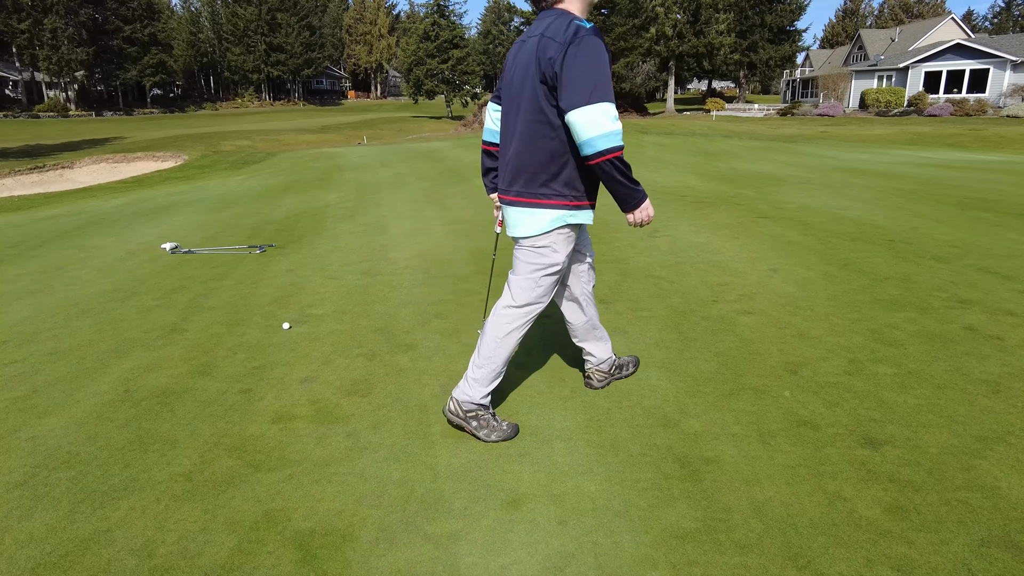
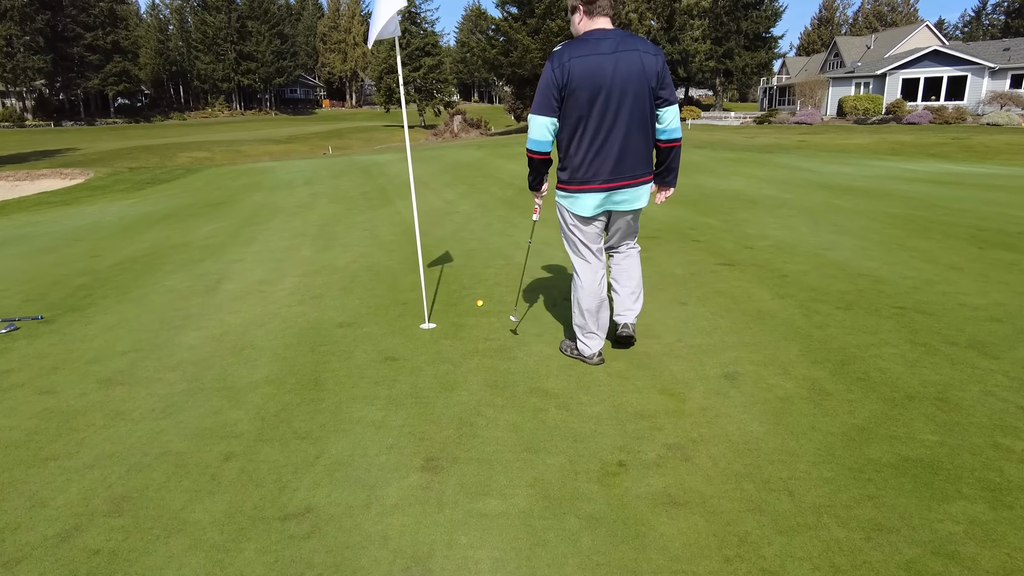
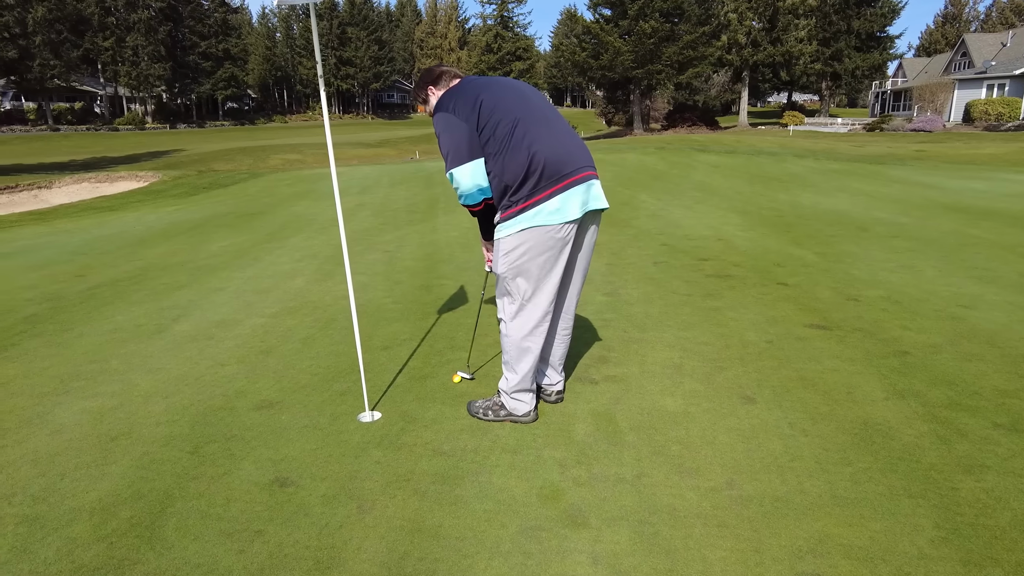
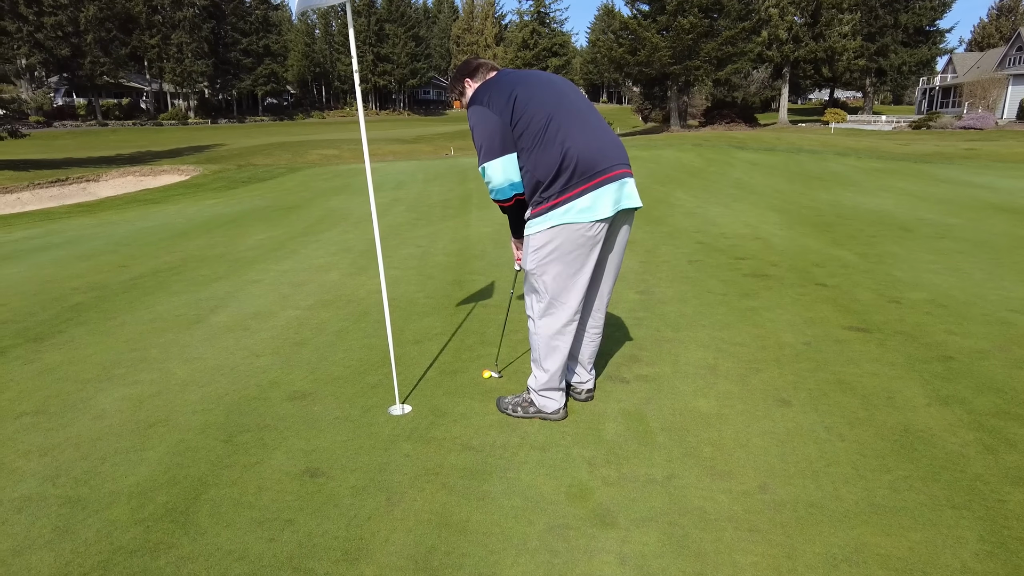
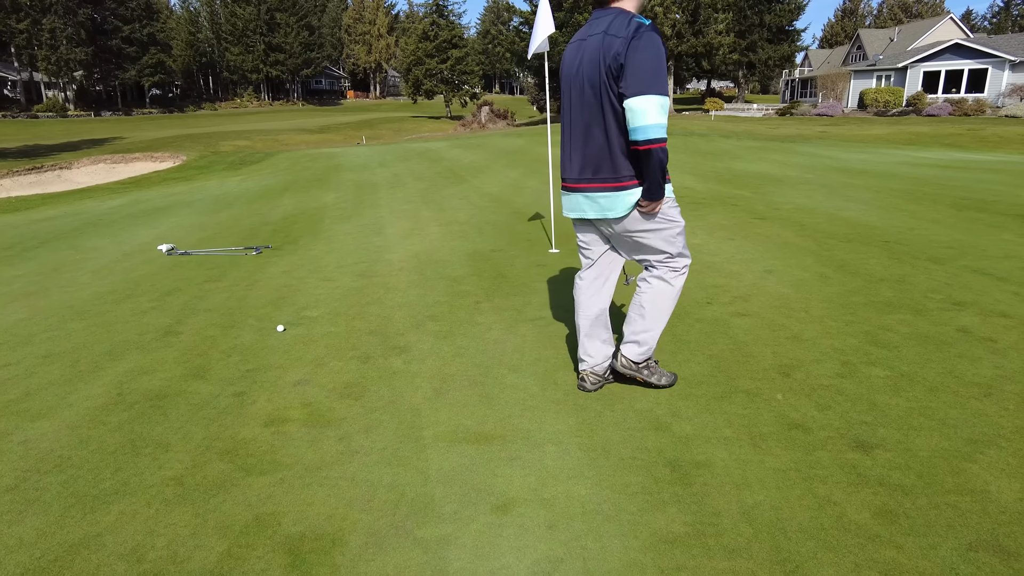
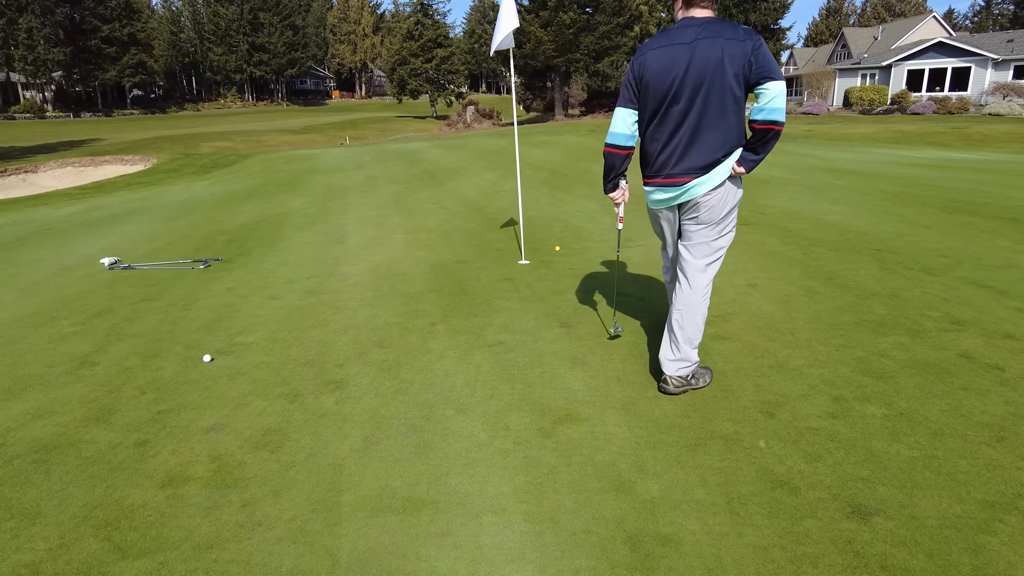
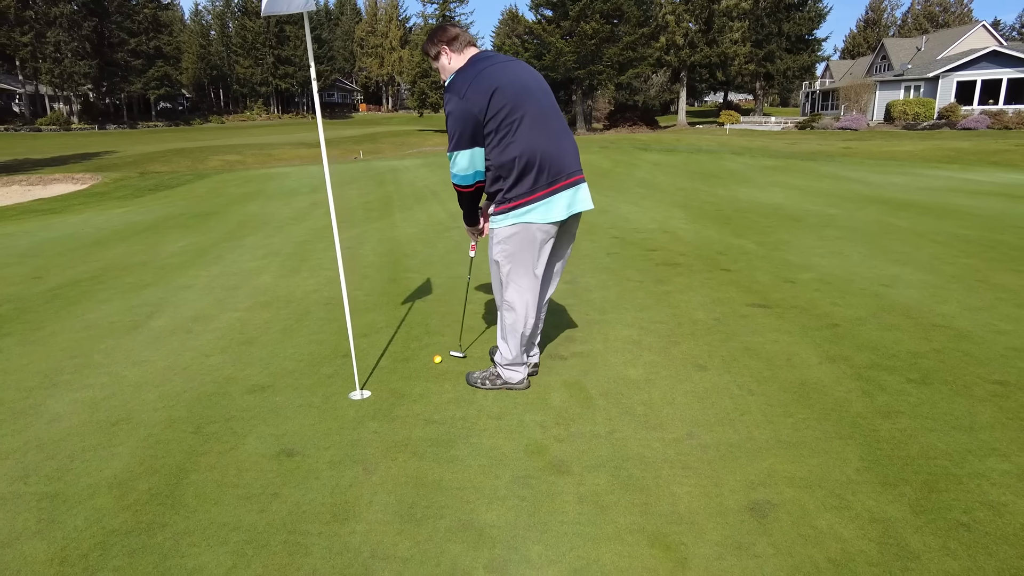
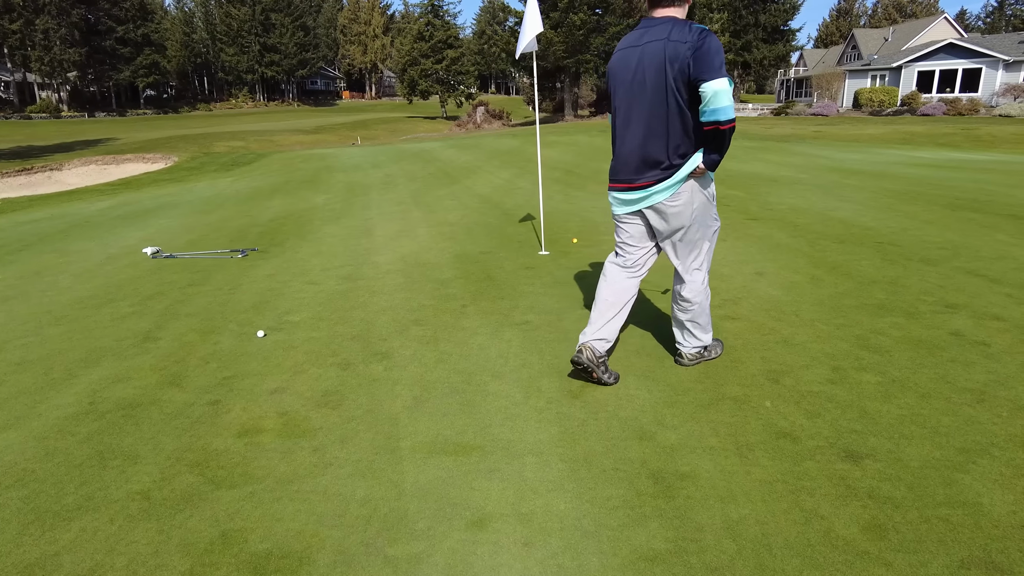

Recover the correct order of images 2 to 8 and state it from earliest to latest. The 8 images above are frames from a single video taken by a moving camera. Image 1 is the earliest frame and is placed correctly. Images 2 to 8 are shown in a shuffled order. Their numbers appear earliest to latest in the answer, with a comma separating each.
5, 8, 6, 2, 7, 3, 4
